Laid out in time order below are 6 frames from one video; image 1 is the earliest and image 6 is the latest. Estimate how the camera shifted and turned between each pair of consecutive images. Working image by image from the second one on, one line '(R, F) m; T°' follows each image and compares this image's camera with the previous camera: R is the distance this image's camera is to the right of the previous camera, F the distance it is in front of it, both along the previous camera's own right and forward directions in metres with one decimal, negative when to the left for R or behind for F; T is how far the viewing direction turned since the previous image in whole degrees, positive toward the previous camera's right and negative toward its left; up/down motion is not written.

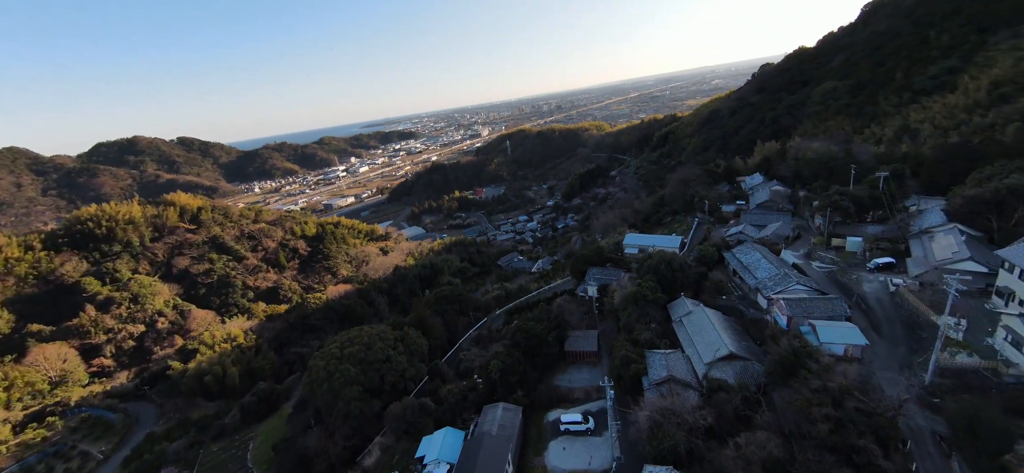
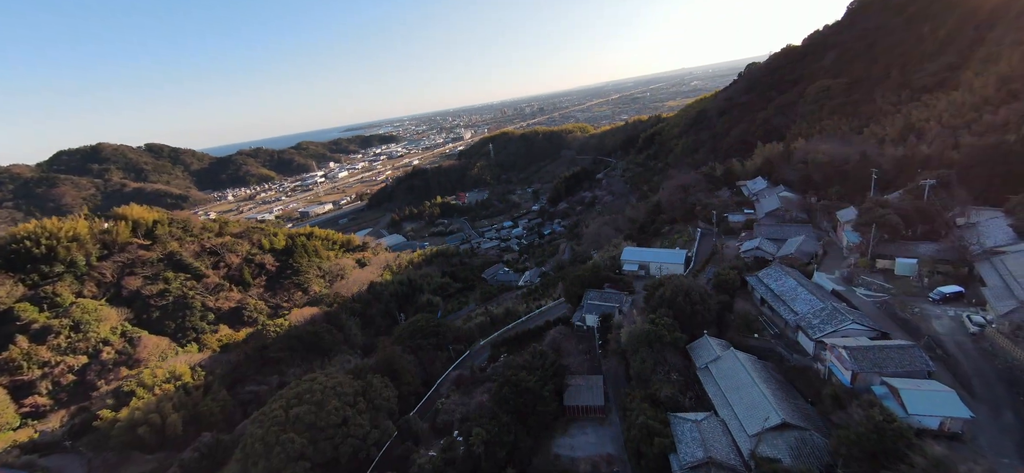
(0.0, +1.3) m; +2°
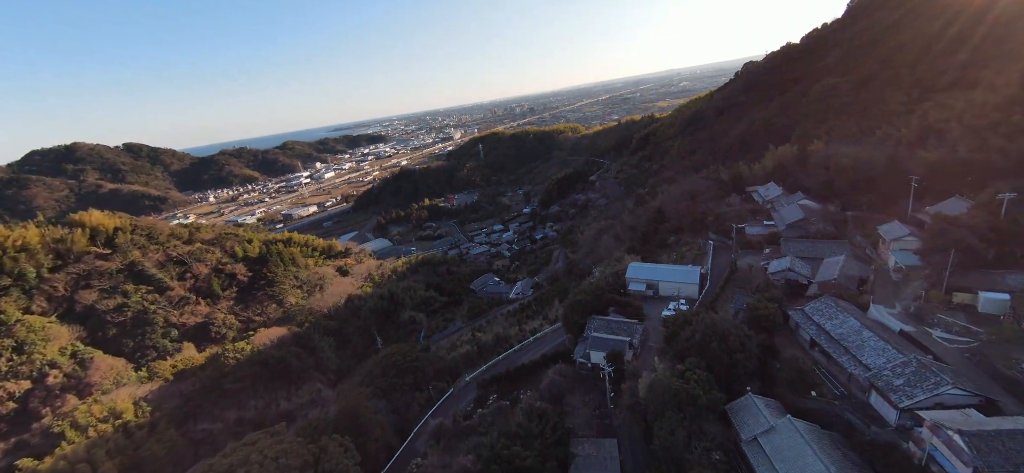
(0.0, +1.2) m; +1°
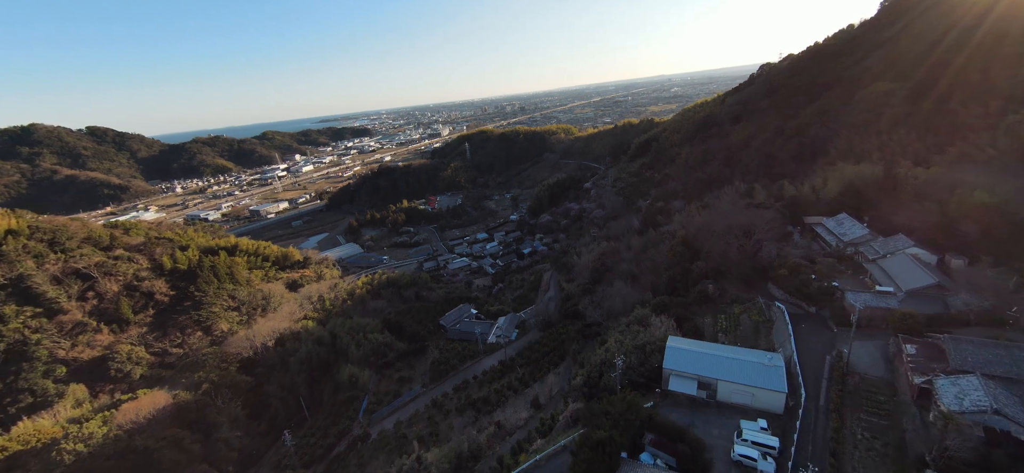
(+0.1, +3.3) m; +2°
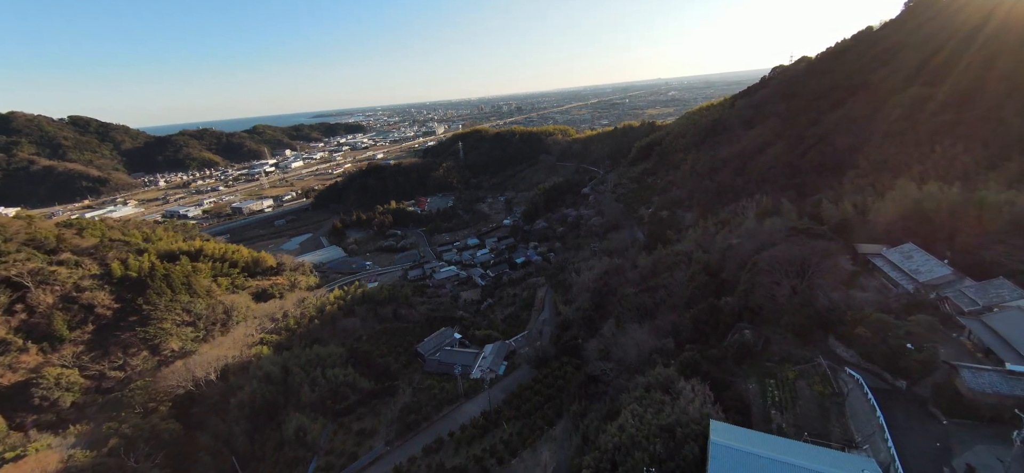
(+0.1, +1.7) m; +1°
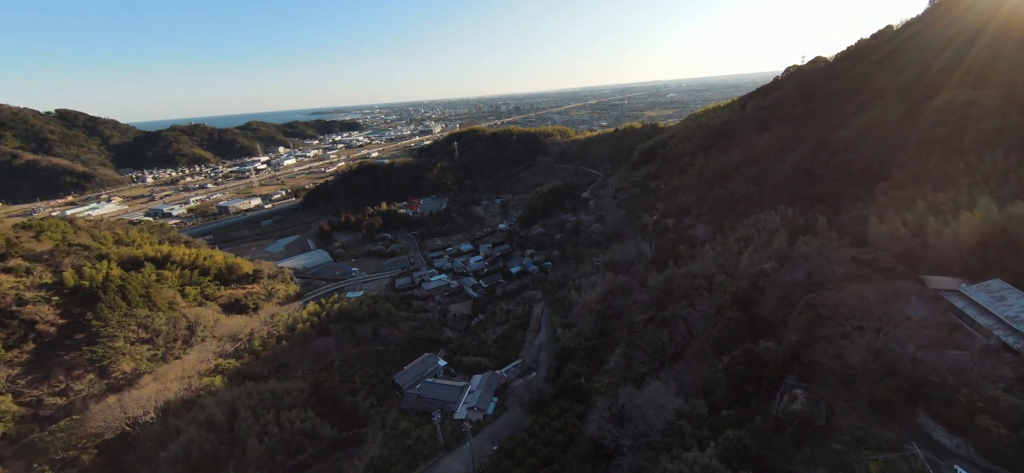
(+0.1, +1.4) m; 0°
